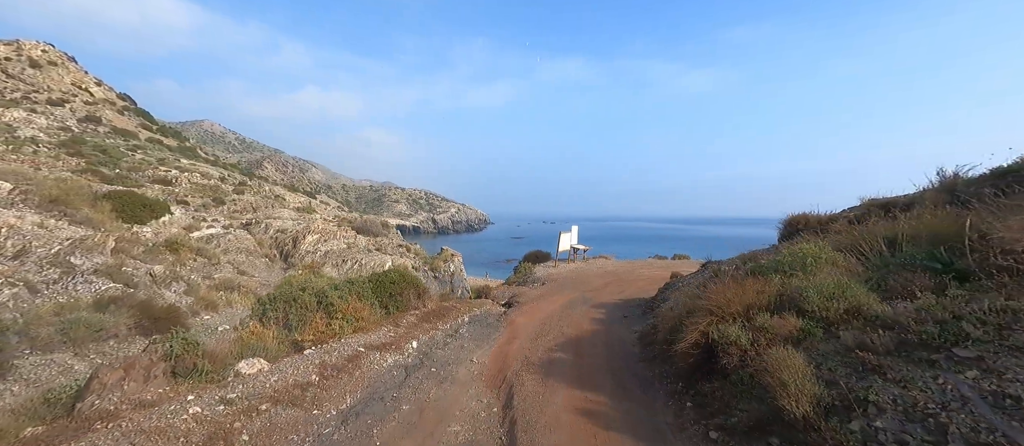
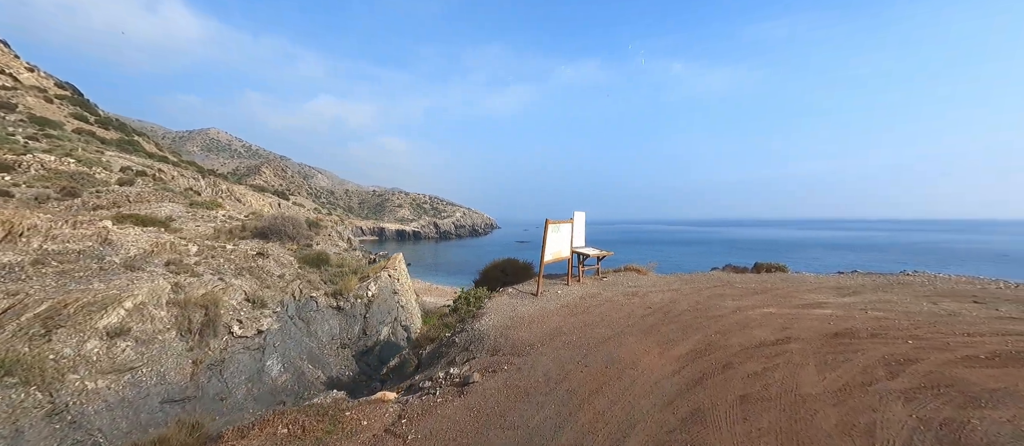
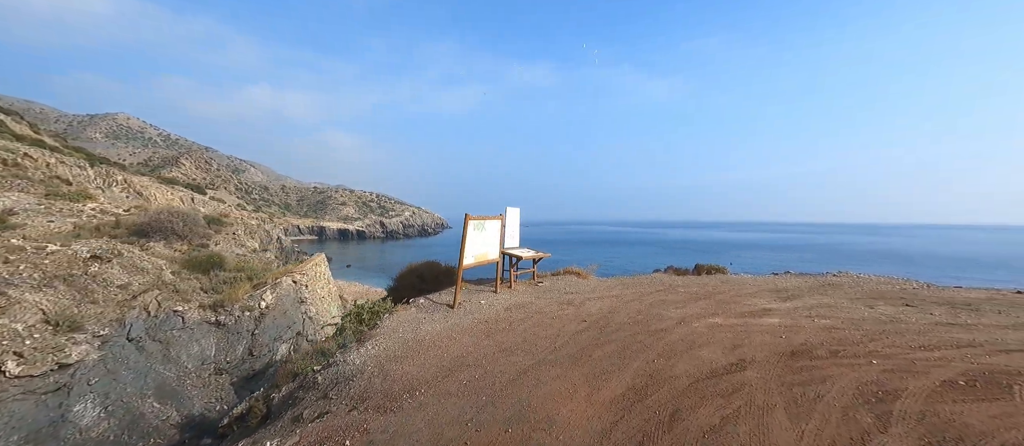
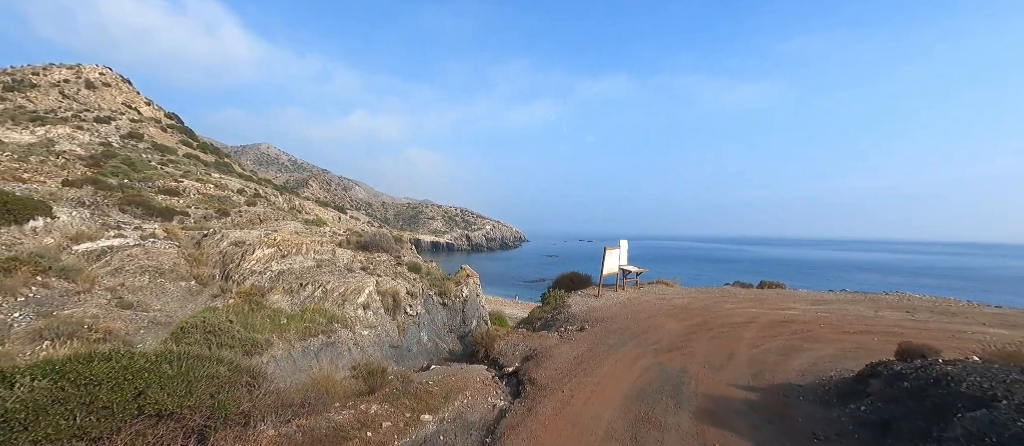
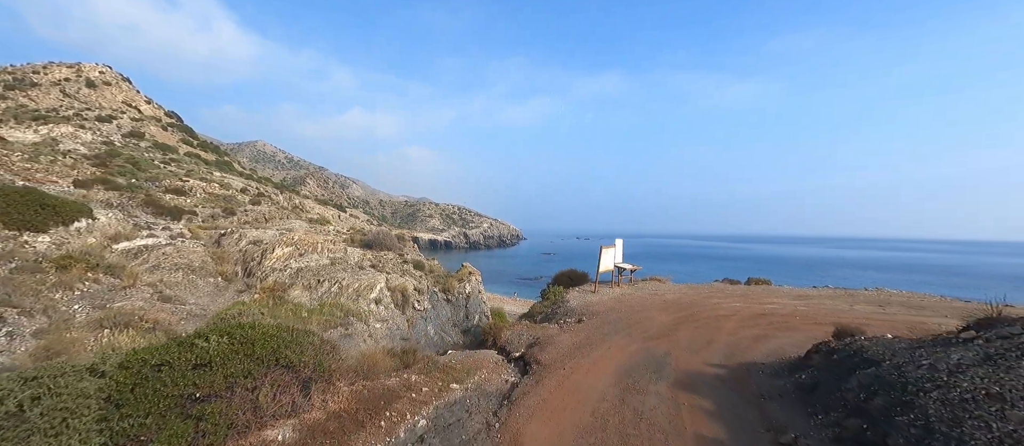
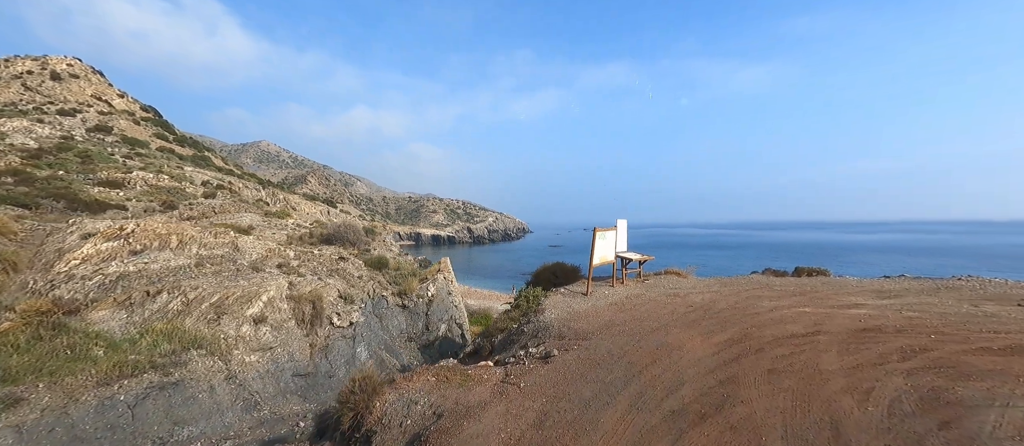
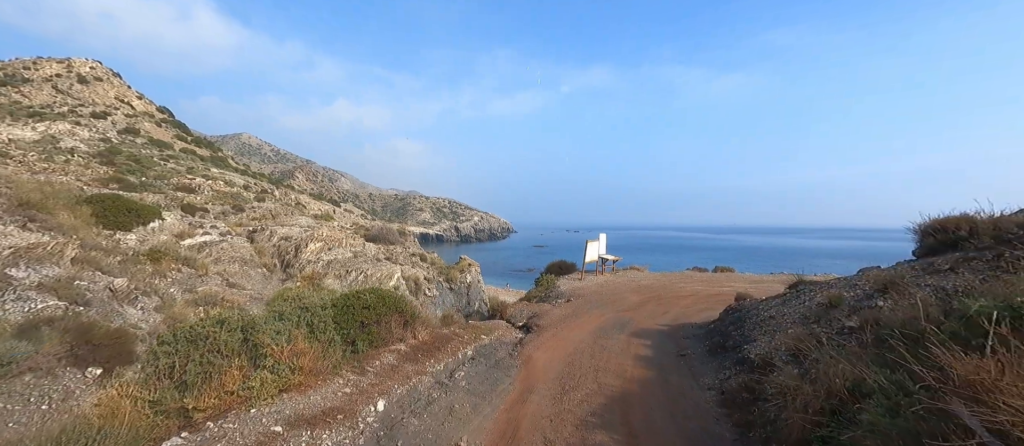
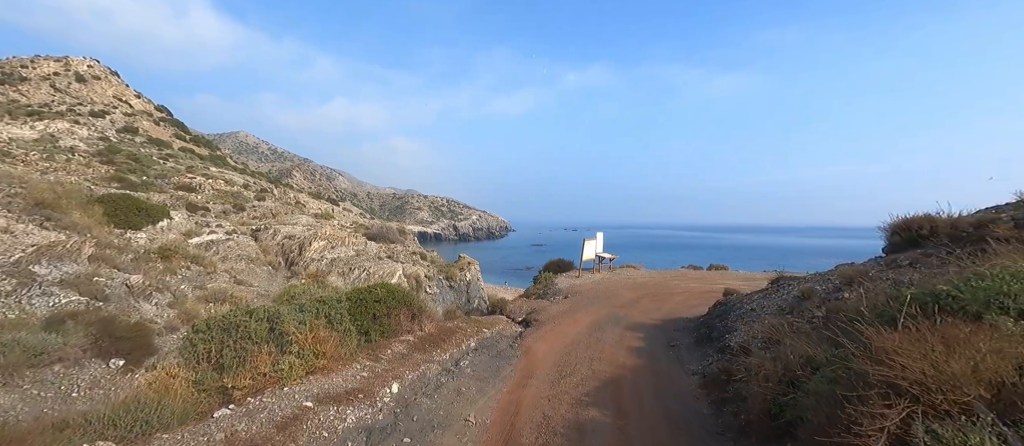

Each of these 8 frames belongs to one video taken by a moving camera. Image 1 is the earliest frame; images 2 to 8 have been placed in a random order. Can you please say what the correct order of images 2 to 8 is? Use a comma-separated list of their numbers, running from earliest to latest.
7, 5, 8, 4, 6, 2, 3
